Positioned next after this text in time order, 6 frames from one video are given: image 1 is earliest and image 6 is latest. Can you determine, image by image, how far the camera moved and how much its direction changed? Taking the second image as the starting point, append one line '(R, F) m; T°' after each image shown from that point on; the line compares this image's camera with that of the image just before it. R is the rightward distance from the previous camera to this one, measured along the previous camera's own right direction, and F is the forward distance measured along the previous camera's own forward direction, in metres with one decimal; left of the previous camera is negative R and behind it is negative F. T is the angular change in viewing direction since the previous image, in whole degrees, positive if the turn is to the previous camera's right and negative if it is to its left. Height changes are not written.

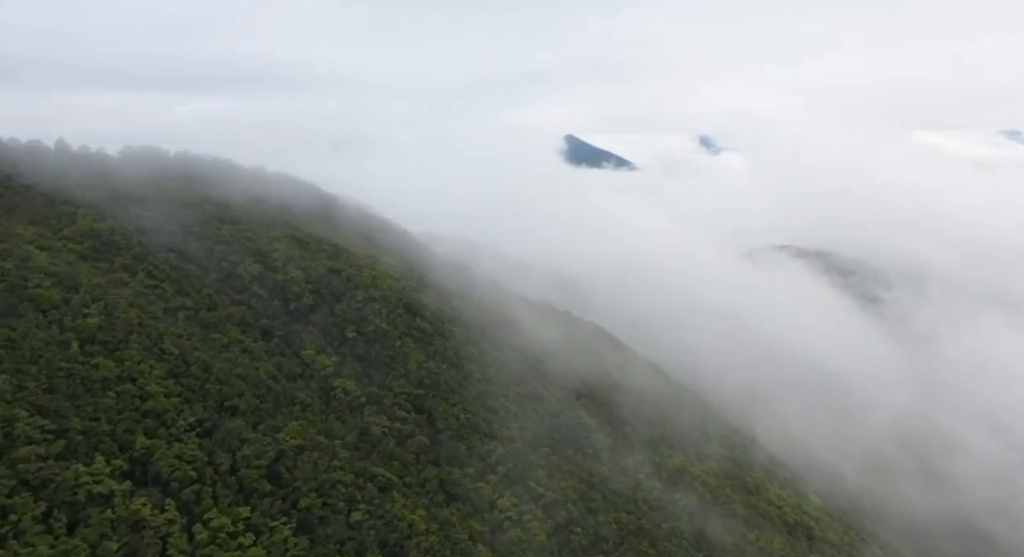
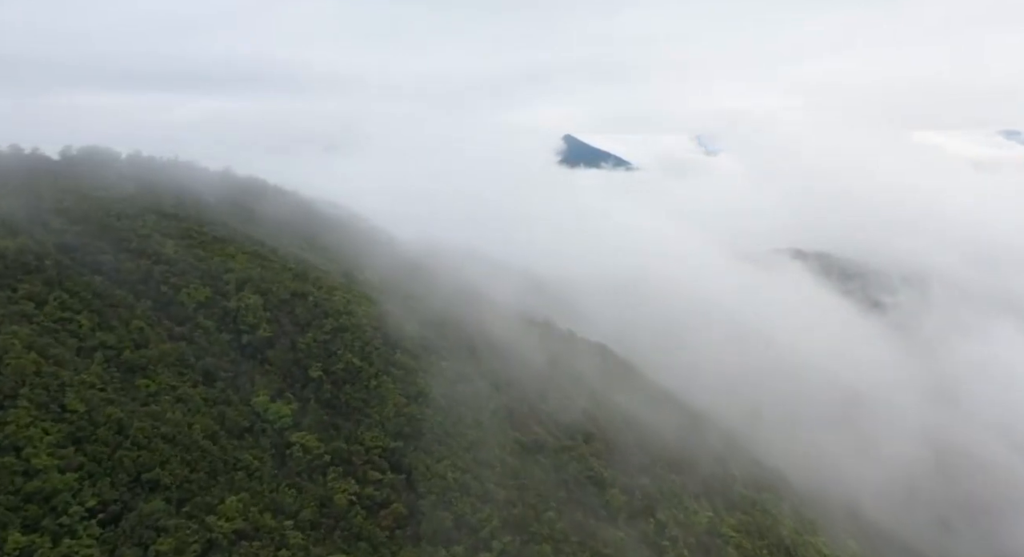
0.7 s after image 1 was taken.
(+0.1, +5.1) m; 0°
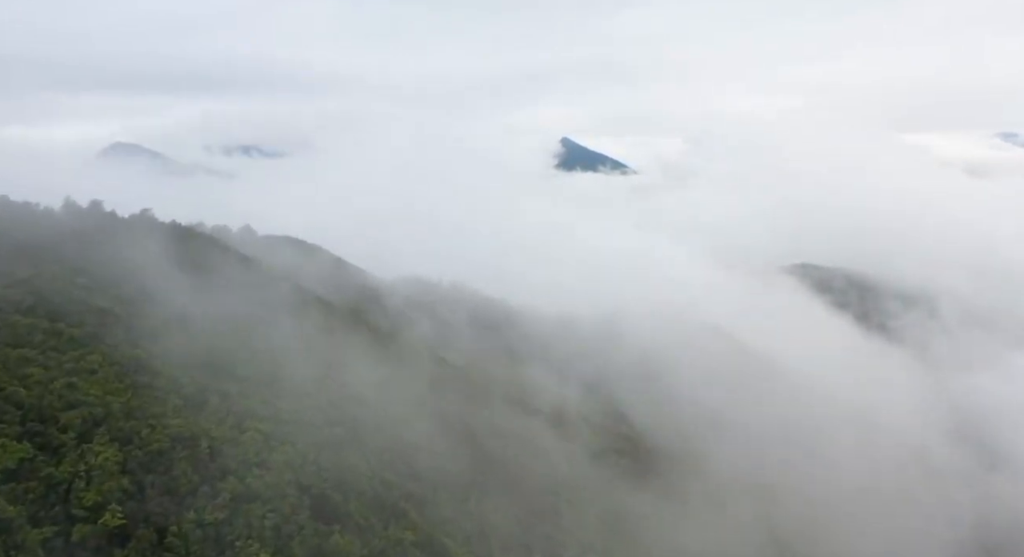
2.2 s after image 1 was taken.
(0.0, +9.8) m; 0°
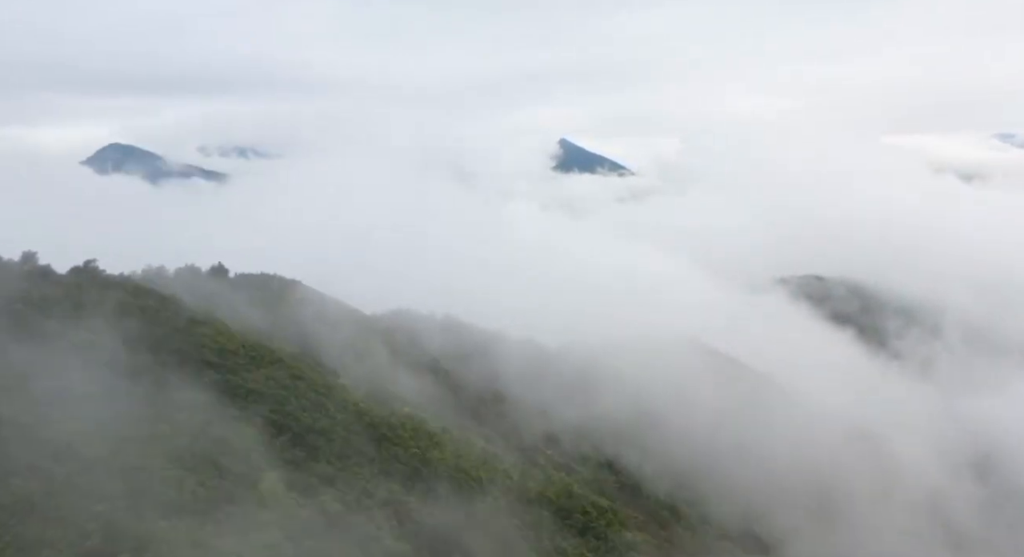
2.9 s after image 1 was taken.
(0.0, +4.5) m; 0°
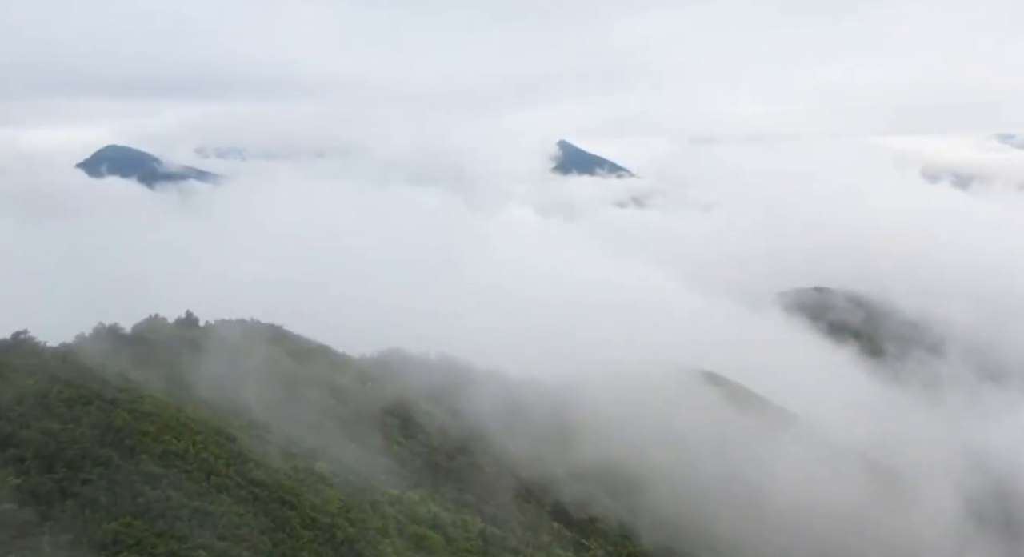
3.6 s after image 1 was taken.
(+0.4, +6.0) m; 0°
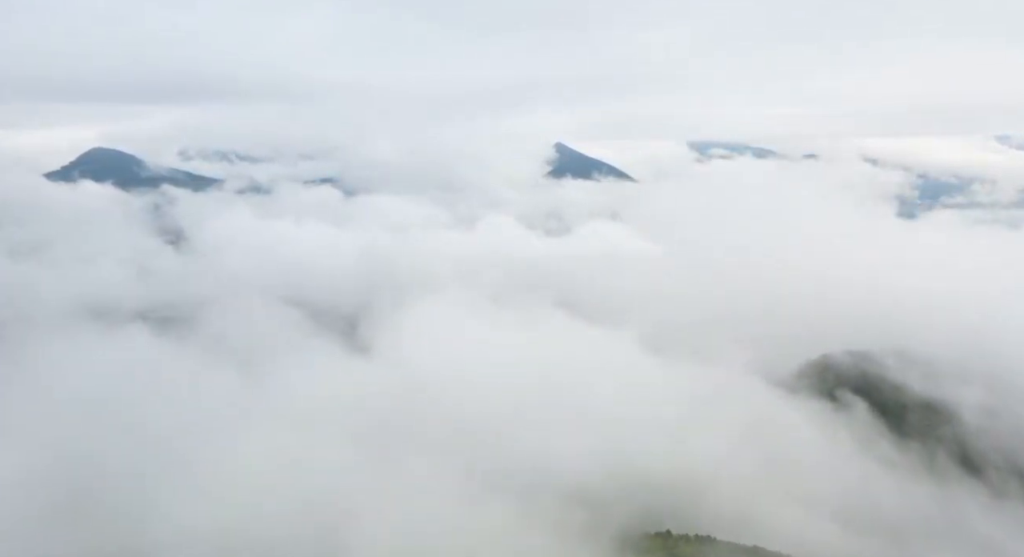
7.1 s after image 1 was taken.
(+6.6, +26.2) m; 0°
